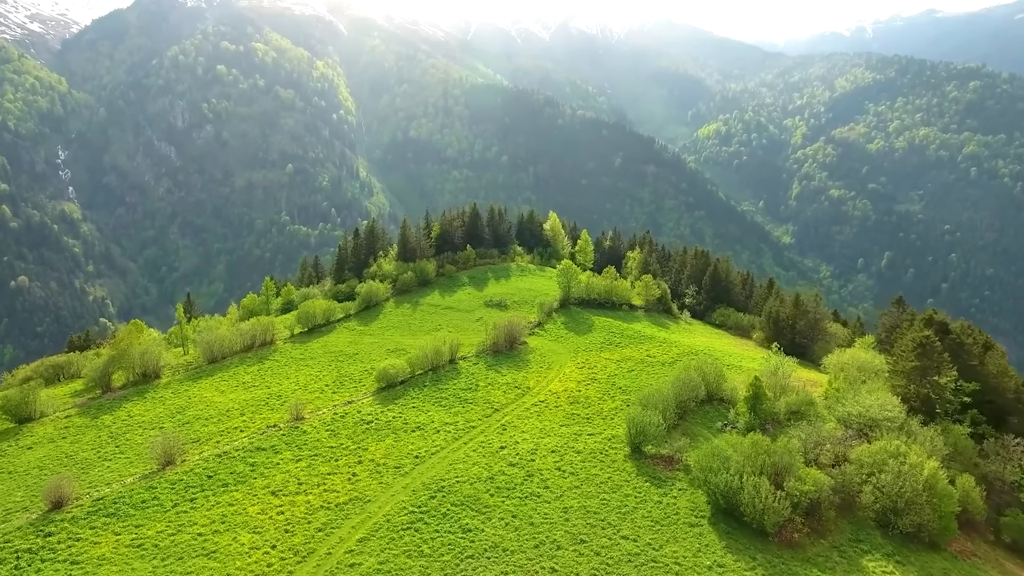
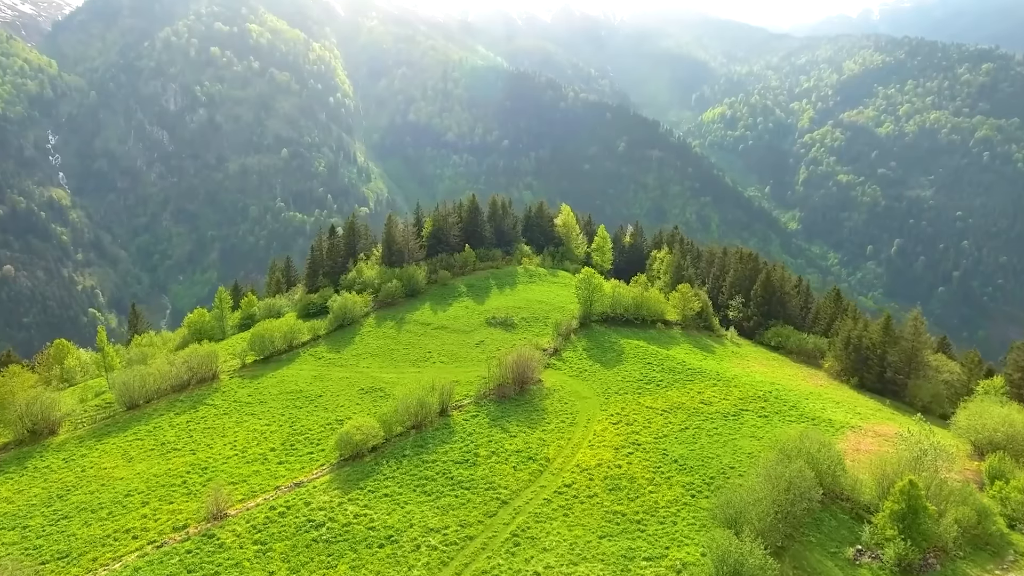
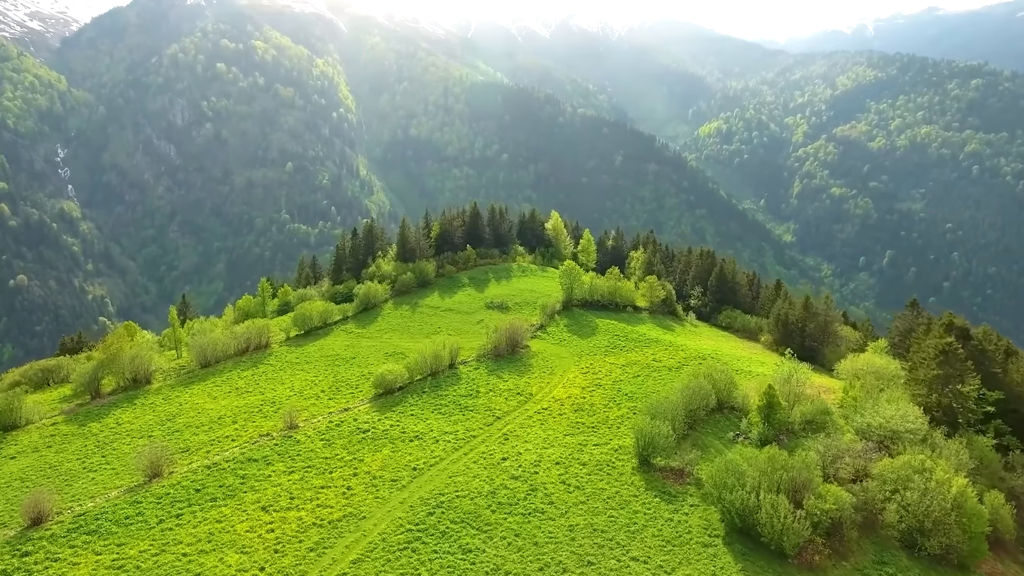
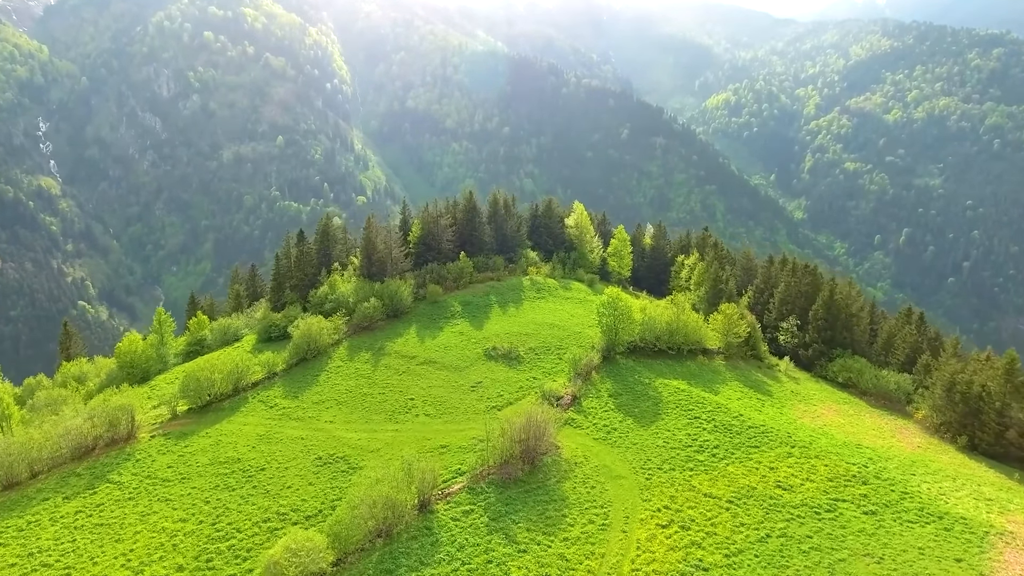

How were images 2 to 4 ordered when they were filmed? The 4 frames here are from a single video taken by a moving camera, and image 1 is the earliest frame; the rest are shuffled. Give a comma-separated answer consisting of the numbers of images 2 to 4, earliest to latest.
3, 2, 4
